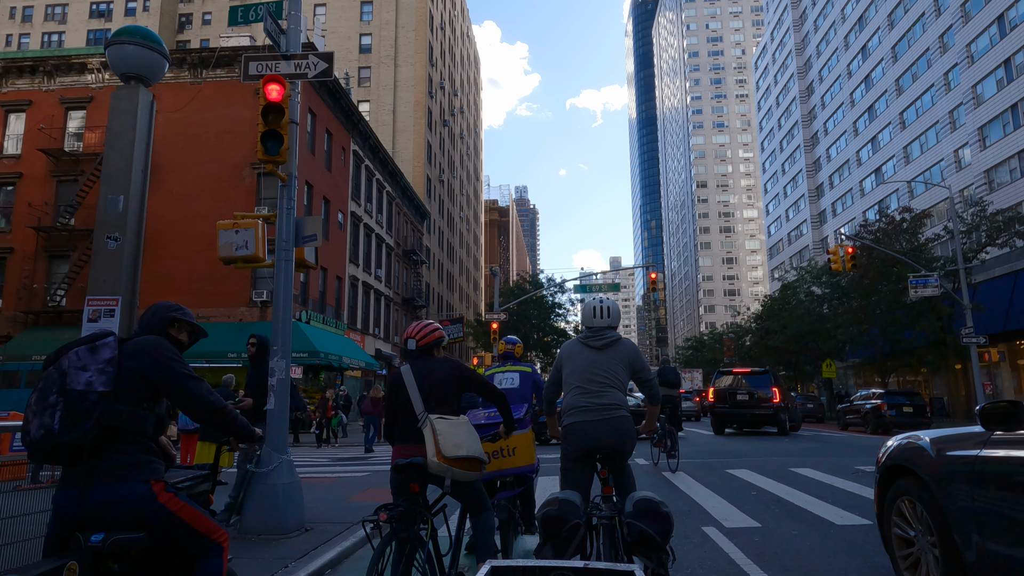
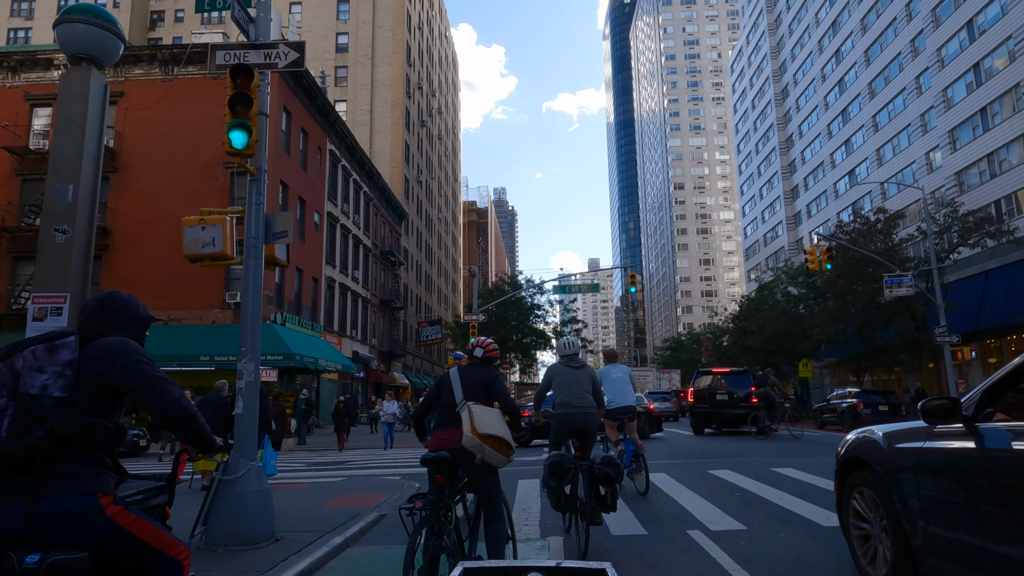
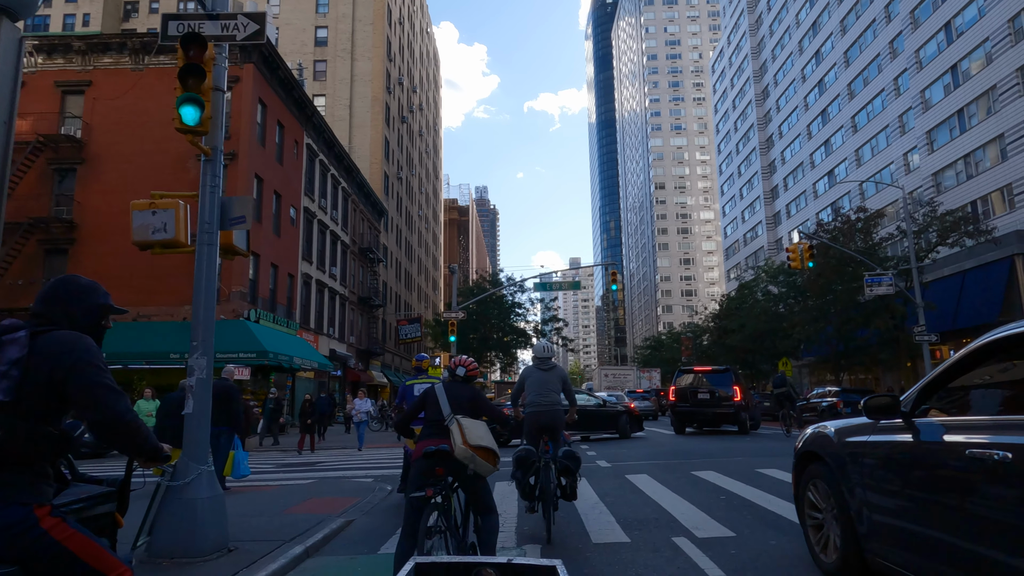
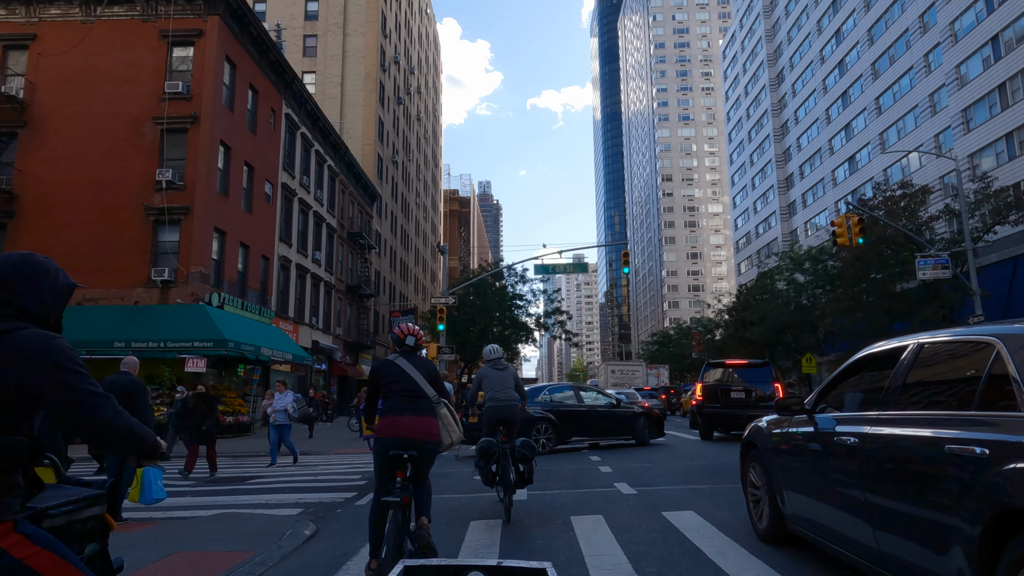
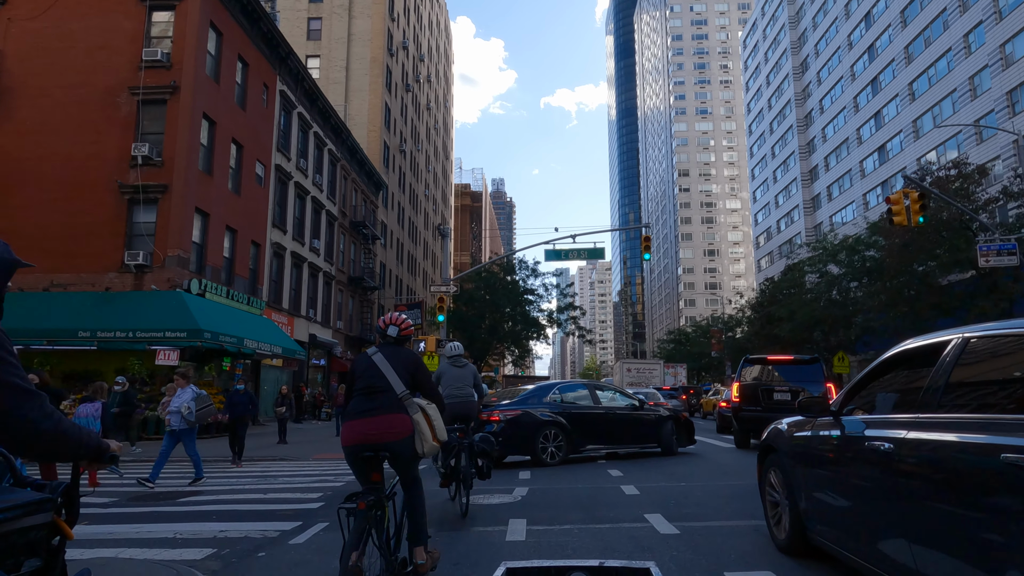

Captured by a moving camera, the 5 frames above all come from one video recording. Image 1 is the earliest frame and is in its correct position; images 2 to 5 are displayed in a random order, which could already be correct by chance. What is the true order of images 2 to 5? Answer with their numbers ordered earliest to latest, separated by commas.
2, 3, 4, 5
